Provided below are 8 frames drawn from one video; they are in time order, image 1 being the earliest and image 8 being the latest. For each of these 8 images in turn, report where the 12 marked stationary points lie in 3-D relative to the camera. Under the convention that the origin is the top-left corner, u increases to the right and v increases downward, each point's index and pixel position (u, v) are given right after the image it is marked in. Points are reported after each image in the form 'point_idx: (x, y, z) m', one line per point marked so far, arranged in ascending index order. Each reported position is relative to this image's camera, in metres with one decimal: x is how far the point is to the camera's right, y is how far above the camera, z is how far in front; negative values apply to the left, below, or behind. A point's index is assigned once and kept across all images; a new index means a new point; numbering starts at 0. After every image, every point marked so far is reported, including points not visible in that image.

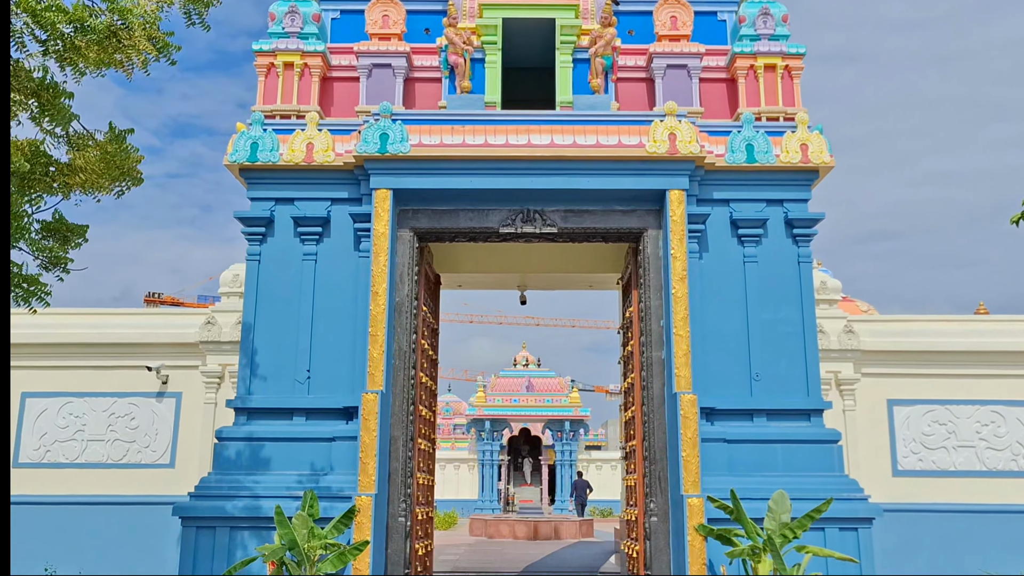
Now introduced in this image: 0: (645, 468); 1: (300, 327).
0: (+0.9, -1.3, +6.2) m
1: (-1.5, -0.3, +6.3) m
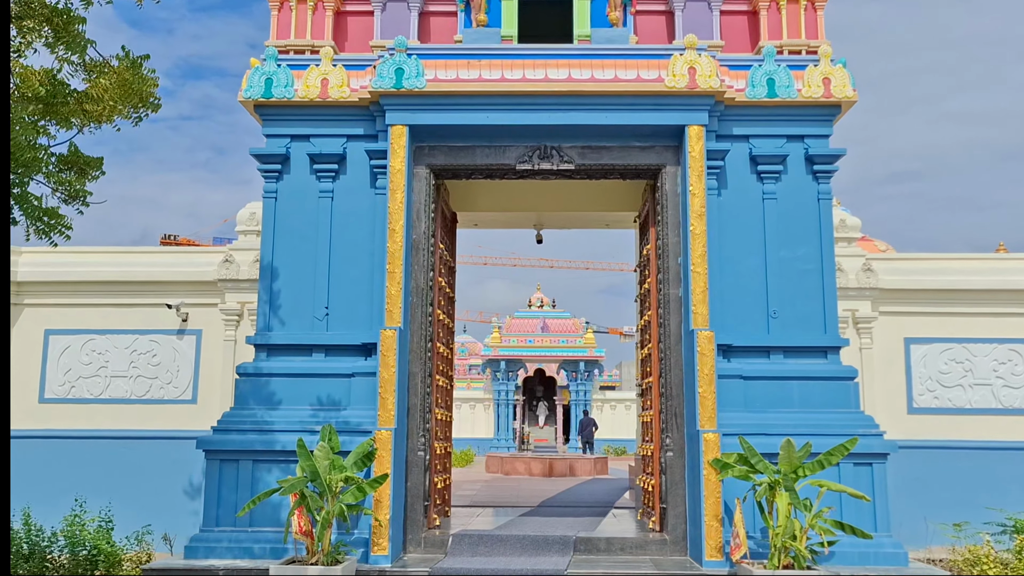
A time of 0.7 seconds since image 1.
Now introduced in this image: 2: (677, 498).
0: (+1.0, -0.8, +6.2) m
1: (-1.4, +0.2, +6.3) m
2: (+1.1, -1.4, +5.9) m
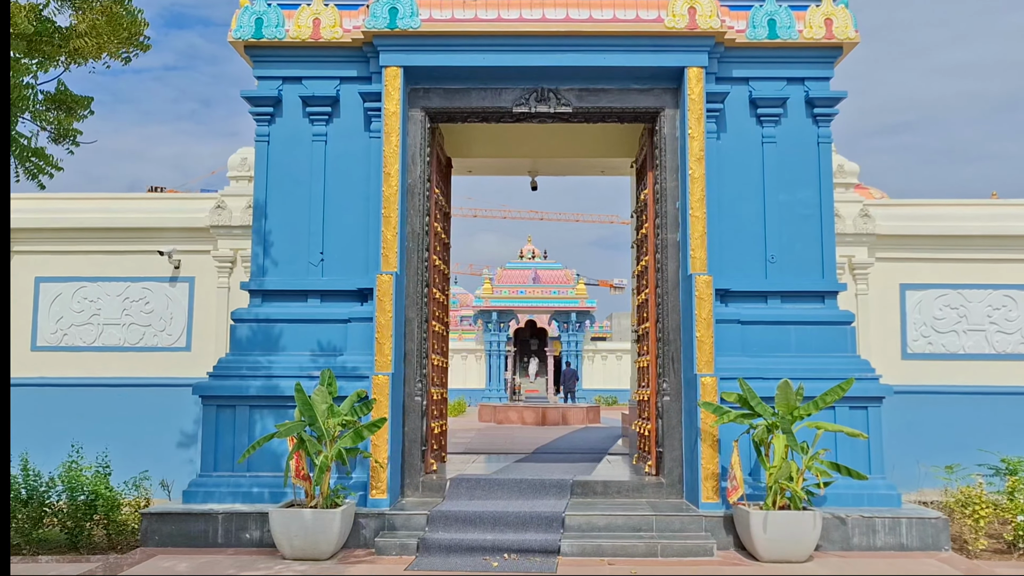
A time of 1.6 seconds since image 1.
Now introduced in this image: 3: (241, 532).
0: (+1.0, -0.4, +6.2) m
1: (-1.4, +0.6, +6.2) m
2: (+1.1, -1.0, +6.0) m
3: (-1.7, -1.5, +5.4) m
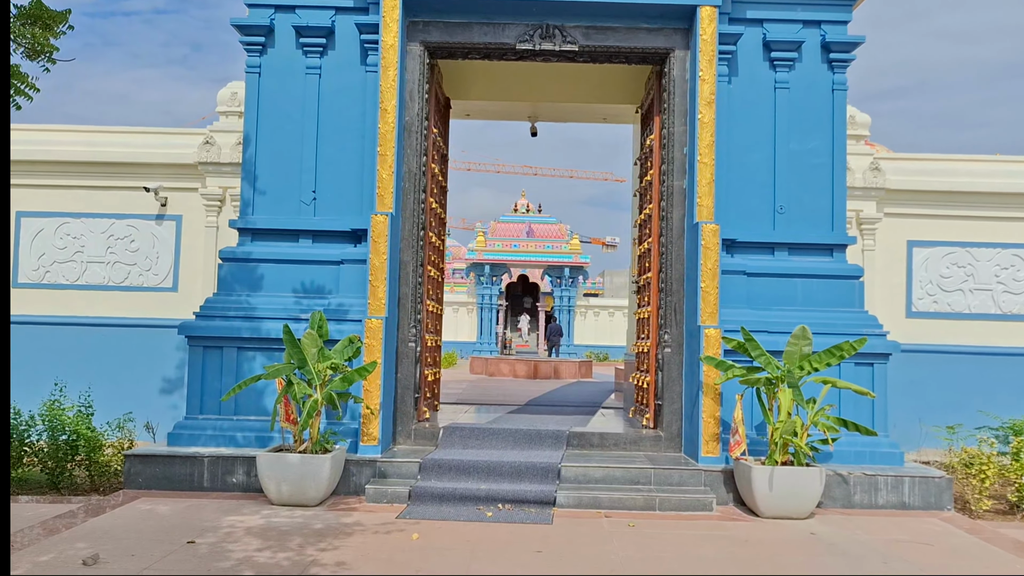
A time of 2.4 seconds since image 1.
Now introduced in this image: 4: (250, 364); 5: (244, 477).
0: (+1.0, -0.1, +6.0) m
1: (-1.4, +1.0, +6.0) m
2: (+1.1, -0.7, +5.8) m
3: (-1.7, -1.1, +5.3) m
4: (-1.7, -0.5, +5.7) m
5: (-1.6, -1.1, +5.3) m
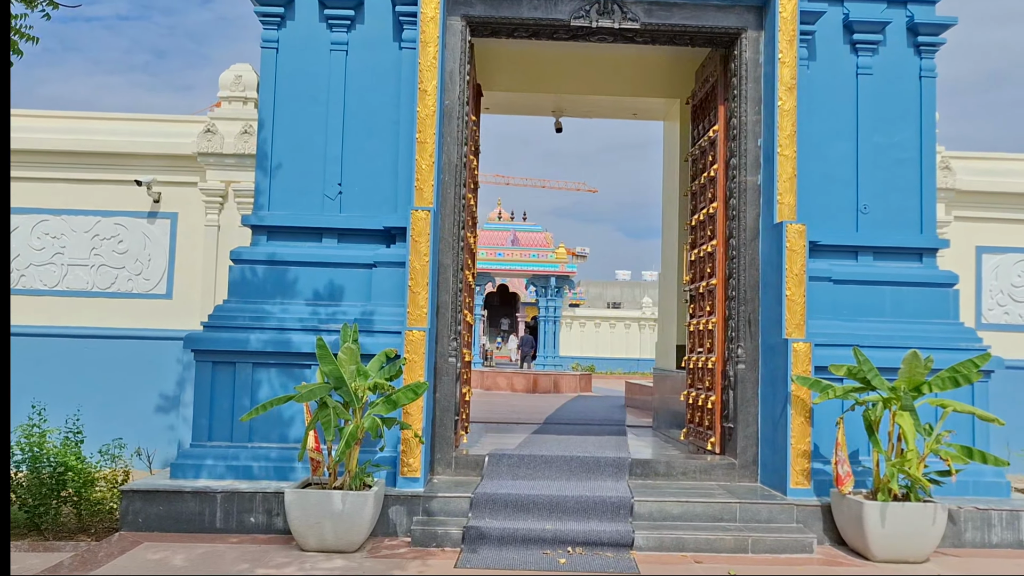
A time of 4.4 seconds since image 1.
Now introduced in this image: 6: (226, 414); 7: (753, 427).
0: (+1.3, -0.1, +5.4) m
1: (-1.1, +0.9, +5.2) m
2: (+1.4, -0.8, +5.2) m
3: (-1.4, -1.2, +4.5) m
4: (-1.4, -0.5, +4.9) m
5: (-1.3, -1.2, +4.5) m
6: (-1.6, -0.7, +4.9) m
7: (+1.4, -0.8, +5.2) m
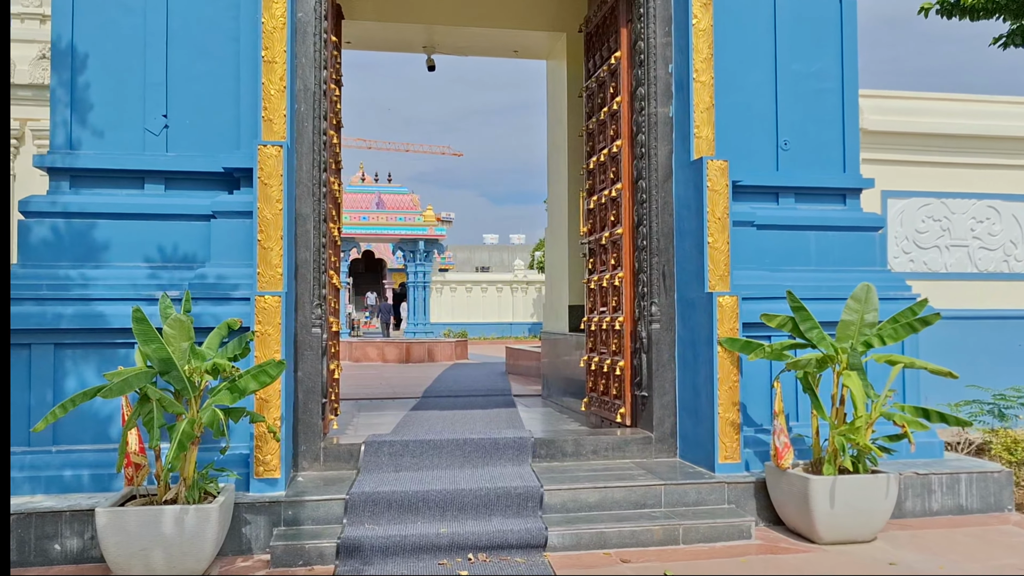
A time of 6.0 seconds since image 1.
0: (+0.7, +0.1, +4.7) m
1: (-1.7, +1.1, +4.1) m
2: (+0.8, -0.5, +4.5) m
3: (-1.8, -1.0, +3.4) m
4: (-1.9, -0.4, +3.8) m
5: (-1.7, -1.0, +3.5) m
6: (-2.1, -0.5, +3.8) m
7: (+0.8, -0.6, +4.5) m
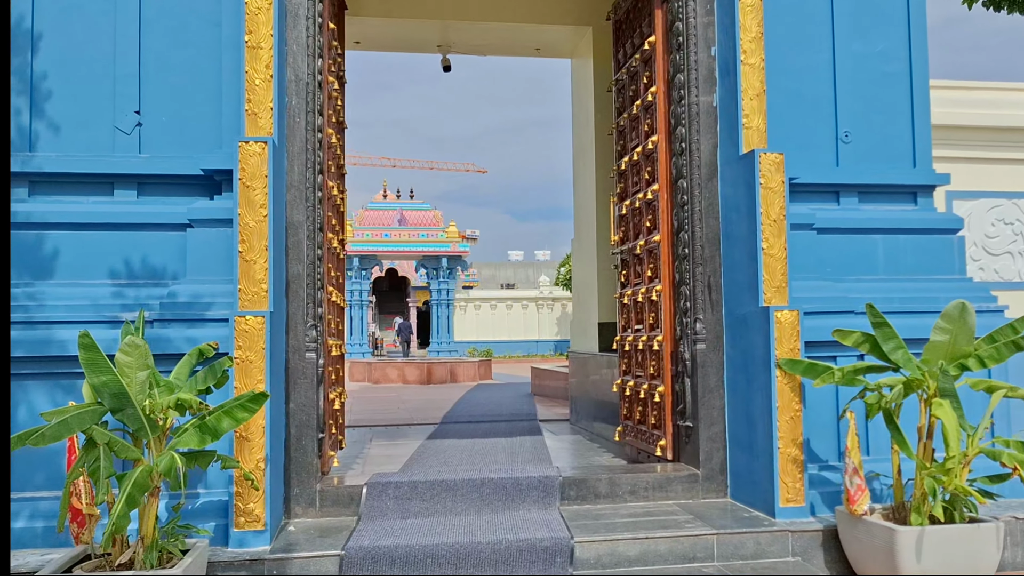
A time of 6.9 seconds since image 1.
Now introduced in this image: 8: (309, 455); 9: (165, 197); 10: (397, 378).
0: (+0.8, +0.1, +4.1) m
1: (-1.6, +1.0, +3.6) m
2: (+0.9, -0.5, +3.9) m
3: (-1.7, -1.1, +2.9) m
4: (-1.8, -0.4, +3.3) m
5: (-1.6, -1.1, +2.9) m
6: (-2.0, -0.6, +3.2) m
7: (+0.9, -0.6, +3.9) m
8: (-0.8, -0.7, +3.6) m
9: (-1.4, +0.4, +3.6) m
10: (-1.7, -1.3, +12.8) m
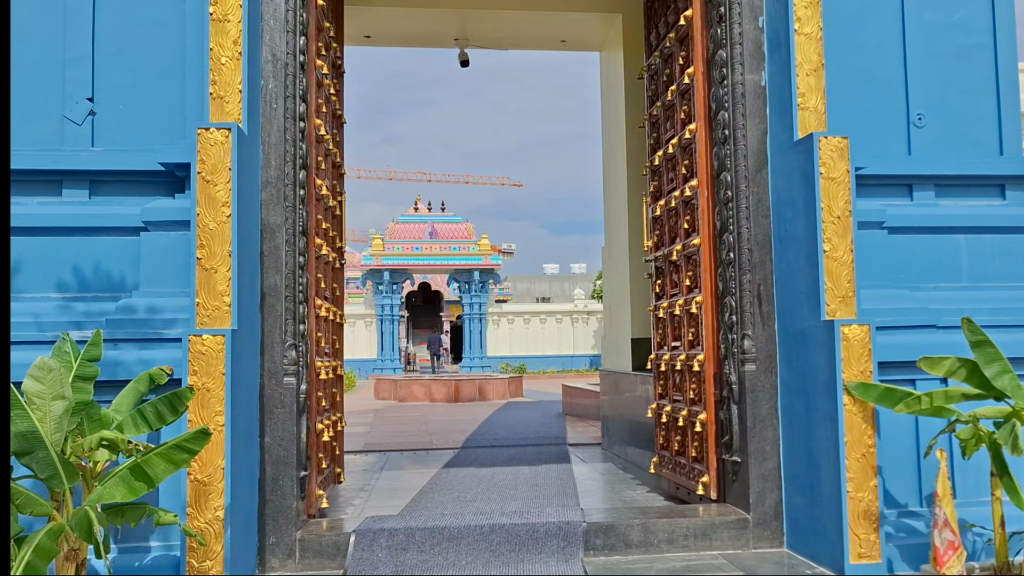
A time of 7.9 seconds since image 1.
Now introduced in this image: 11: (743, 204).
0: (+0.8, 0.0, +3.5) m
1: (-1.6, +1.0, +3.2) m
2: (+0.9, -0.6, +3.3) m
3: (-1.7, -1.1, +2.4) m
4: (-1.8, -0.5, +2.8) m
5: (-1.6, -1.1, +2.4) m
6: (-2.0, -0.7, +2.8) m
7: (+1.0, -0.7, +3.3) m
8: (-0.8, -0.7, +3.1) m
9: (-1.4, +0.3, +3.2) m
10: (-1.2, -1.5, +12.3) m
11: (+0.9, +0.3, +3.4) m
